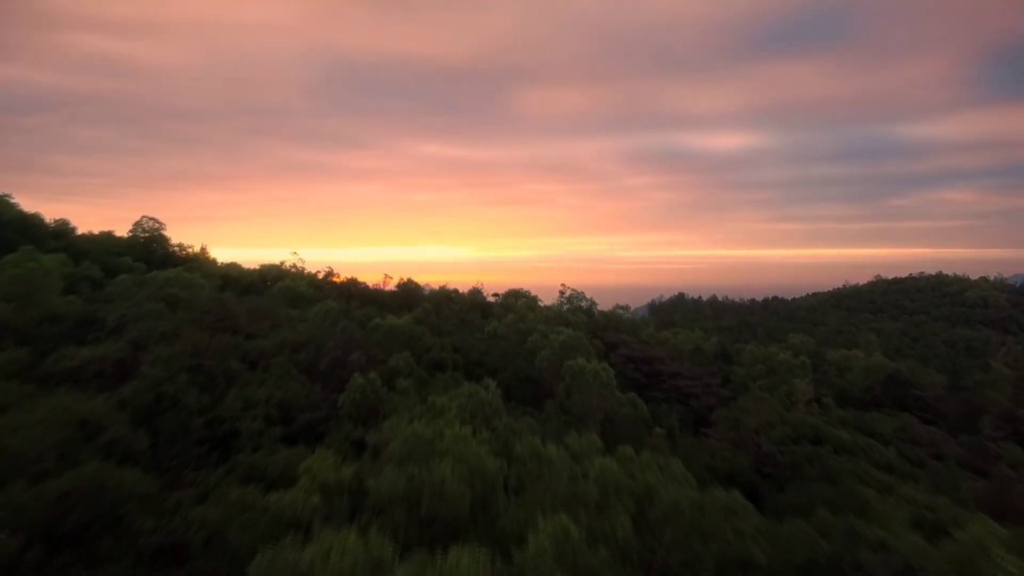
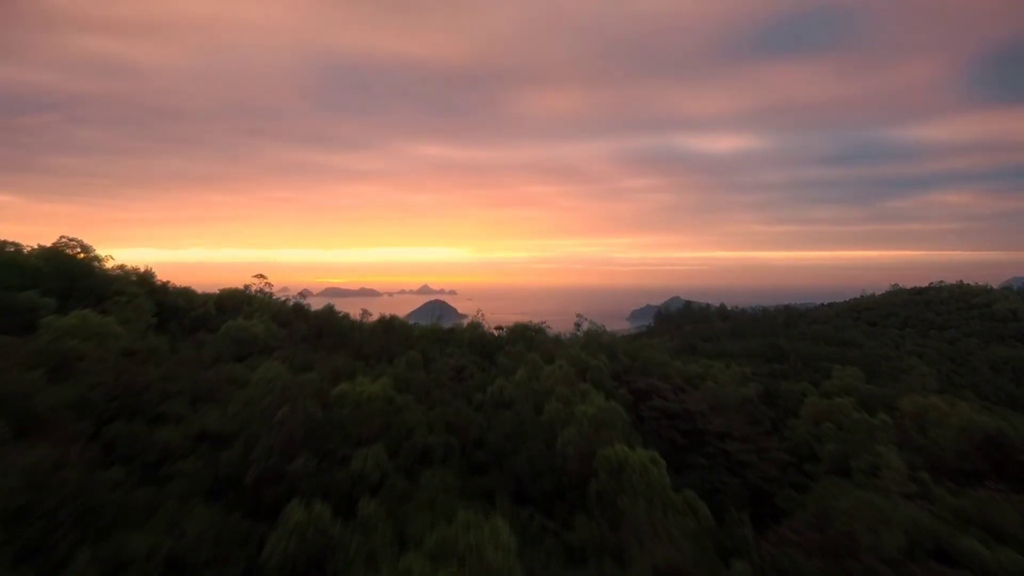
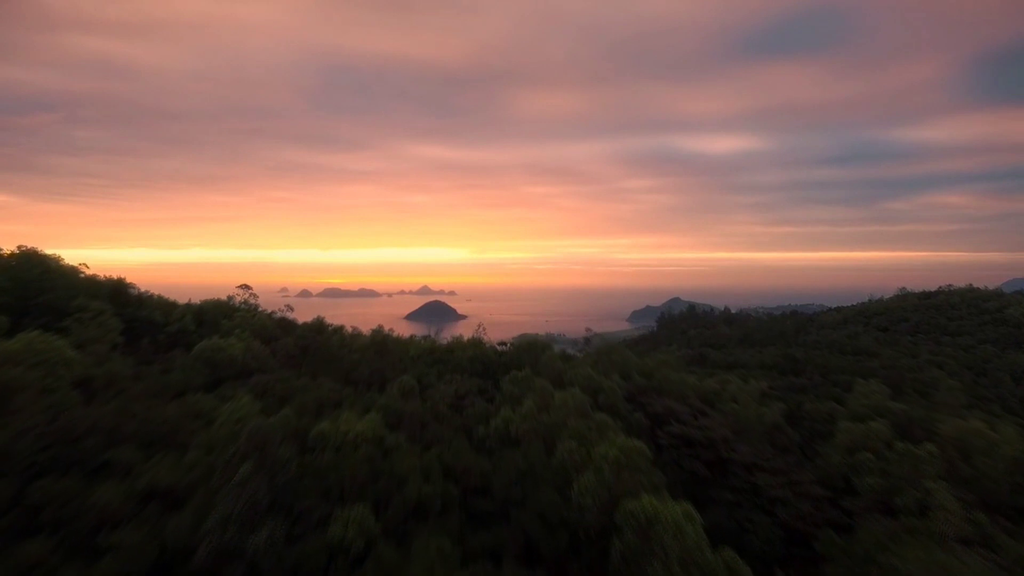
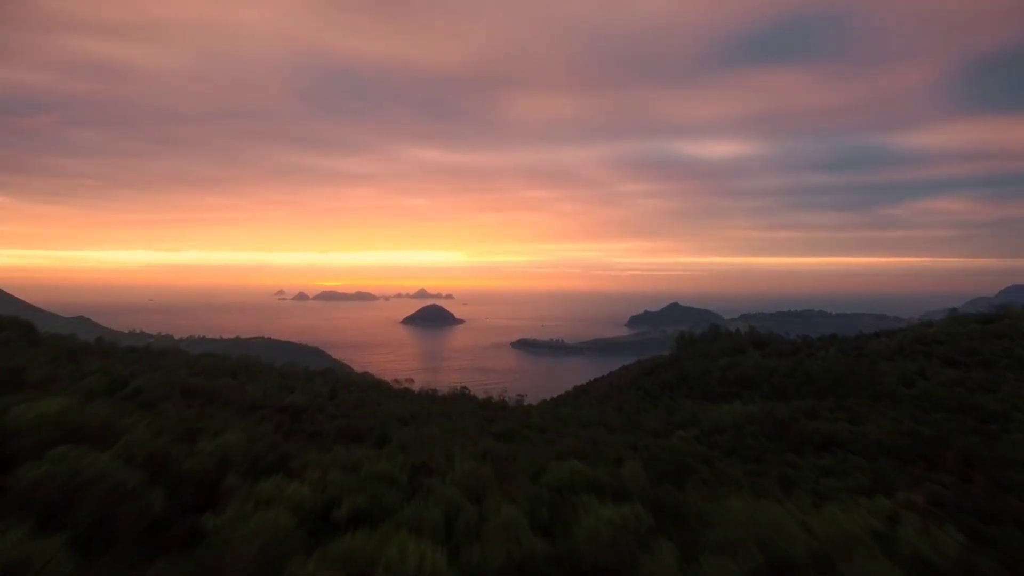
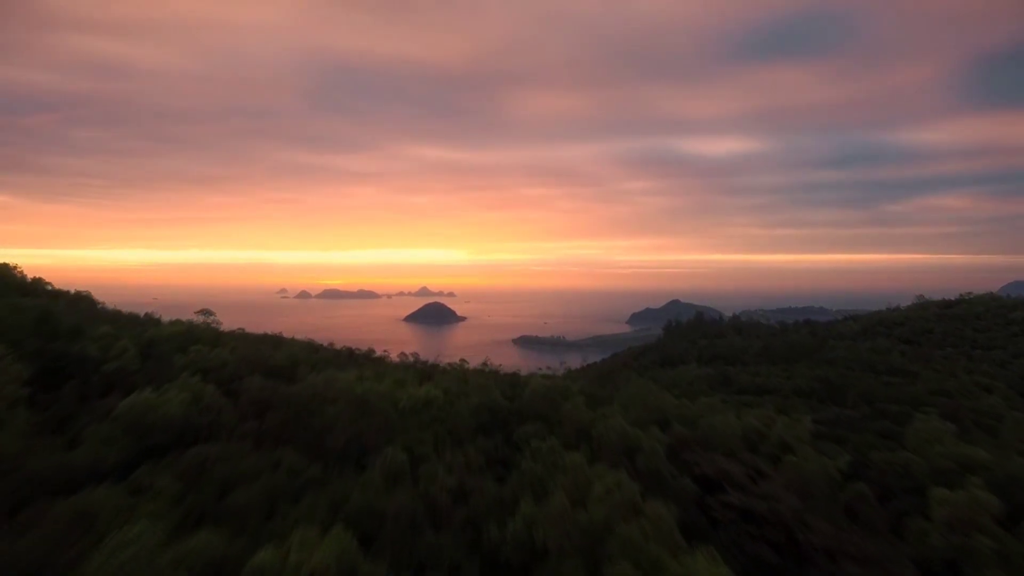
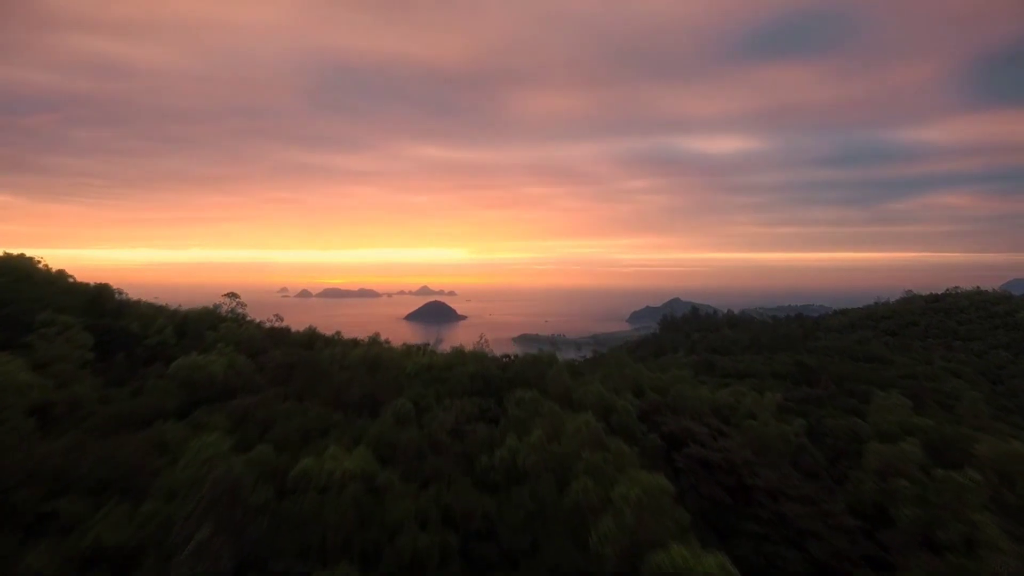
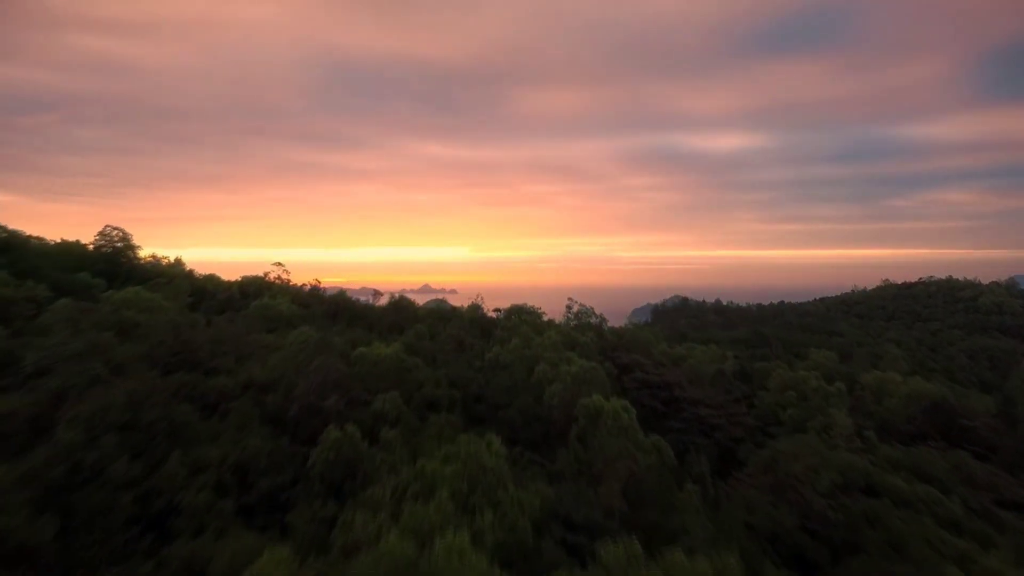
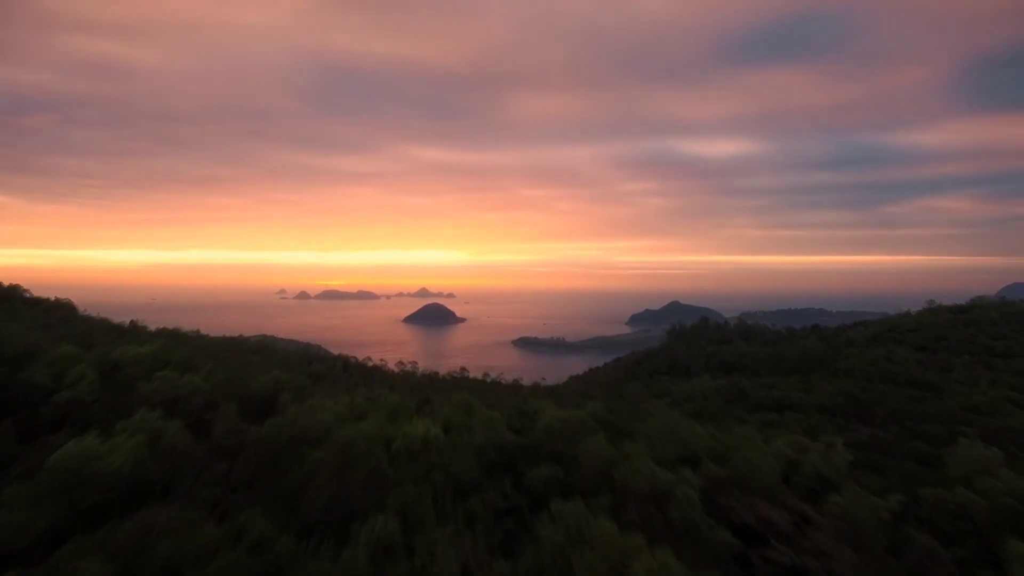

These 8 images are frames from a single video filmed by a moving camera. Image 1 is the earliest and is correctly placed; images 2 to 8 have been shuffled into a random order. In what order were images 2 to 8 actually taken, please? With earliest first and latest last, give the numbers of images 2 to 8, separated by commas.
7, 2, 3, 6, 5, 8, 4
